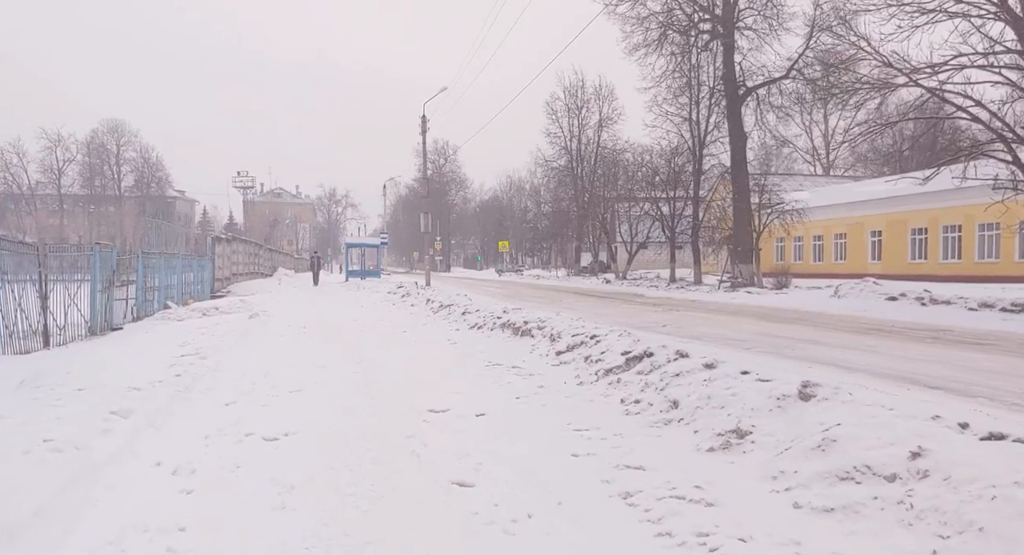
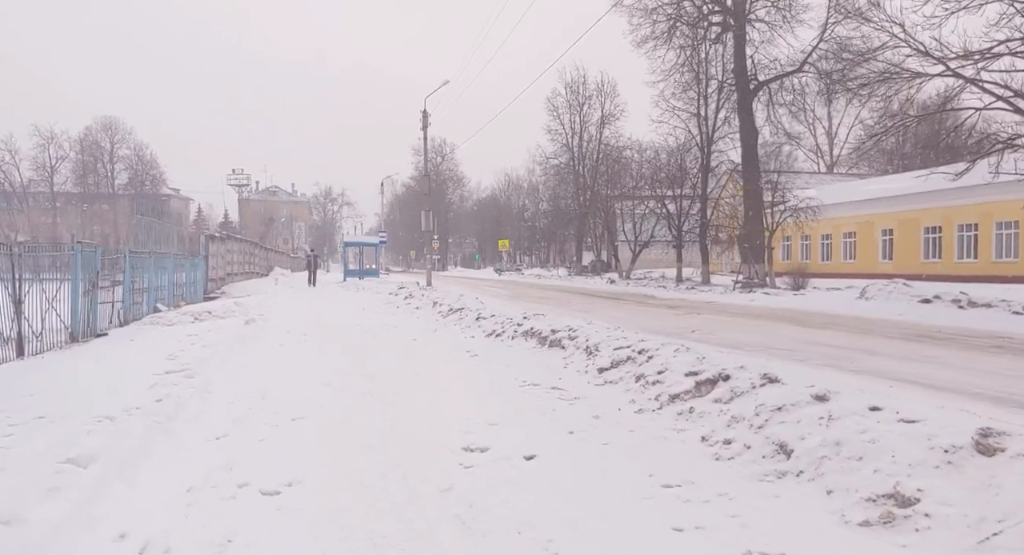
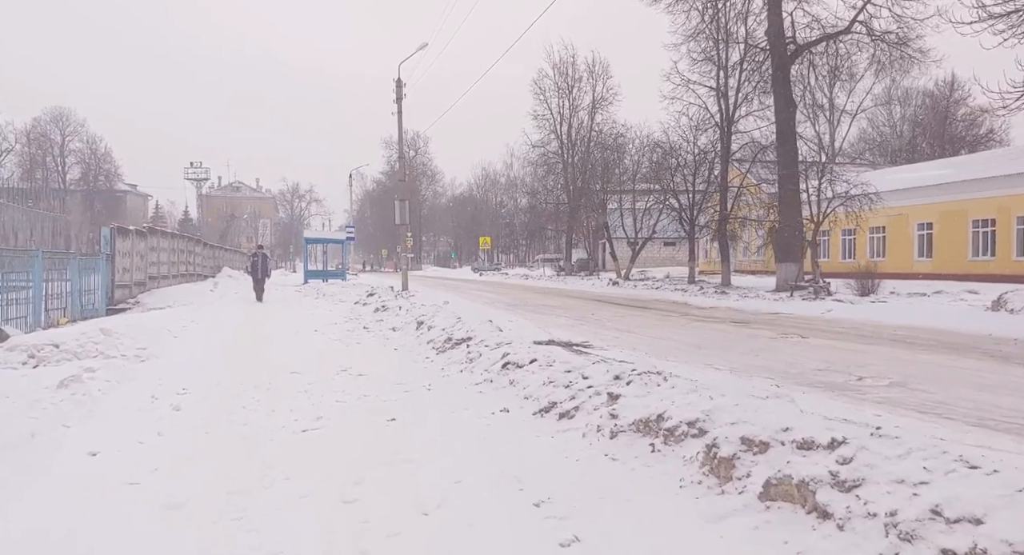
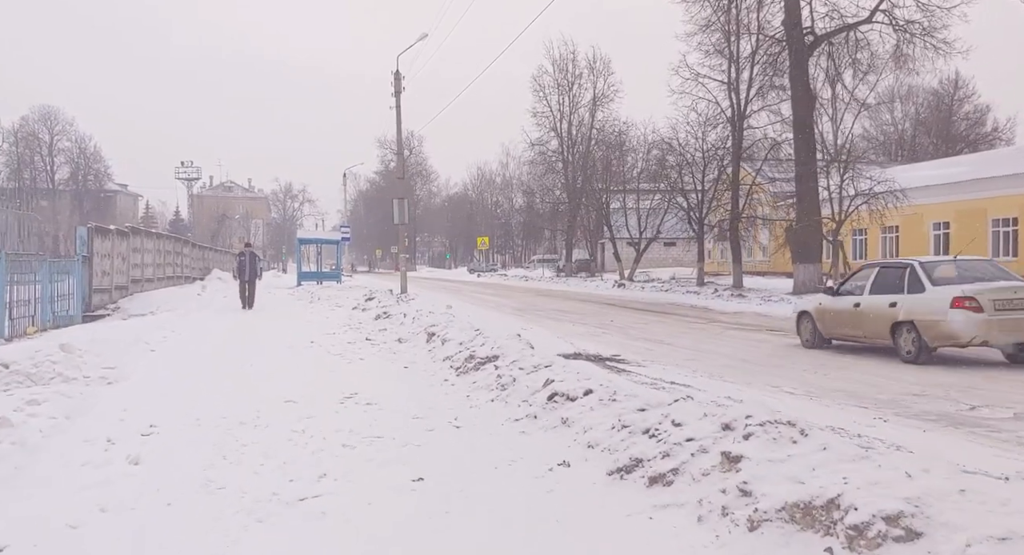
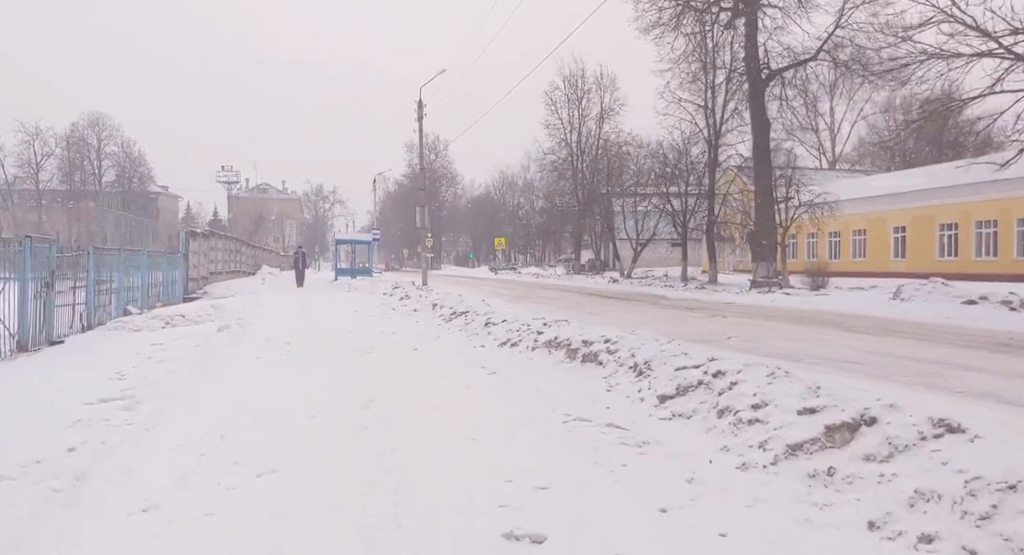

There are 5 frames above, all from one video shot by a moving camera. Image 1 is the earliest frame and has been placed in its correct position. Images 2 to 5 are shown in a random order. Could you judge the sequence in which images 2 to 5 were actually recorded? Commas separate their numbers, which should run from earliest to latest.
2, 5, 3, 4
